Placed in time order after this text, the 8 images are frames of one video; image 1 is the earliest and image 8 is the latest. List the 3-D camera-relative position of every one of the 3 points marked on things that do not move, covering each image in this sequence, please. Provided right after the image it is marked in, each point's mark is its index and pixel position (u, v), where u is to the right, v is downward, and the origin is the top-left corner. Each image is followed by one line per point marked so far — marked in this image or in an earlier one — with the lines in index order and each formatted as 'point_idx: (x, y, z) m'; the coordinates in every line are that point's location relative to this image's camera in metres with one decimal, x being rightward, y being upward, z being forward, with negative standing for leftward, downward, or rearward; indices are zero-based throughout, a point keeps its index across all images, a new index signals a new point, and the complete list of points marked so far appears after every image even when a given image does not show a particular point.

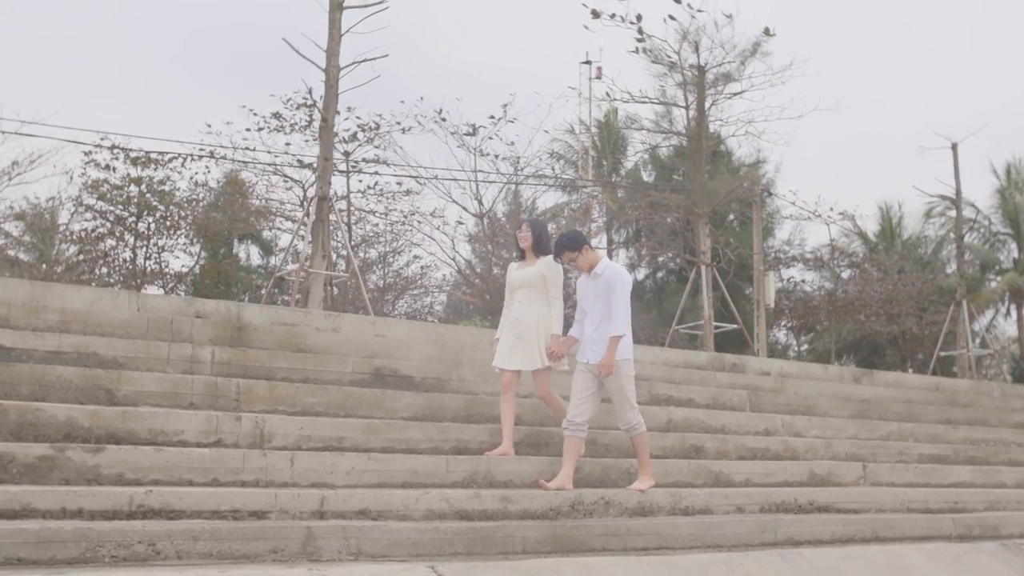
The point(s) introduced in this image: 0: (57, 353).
0: (-2.5, -0.4, +6.3) m
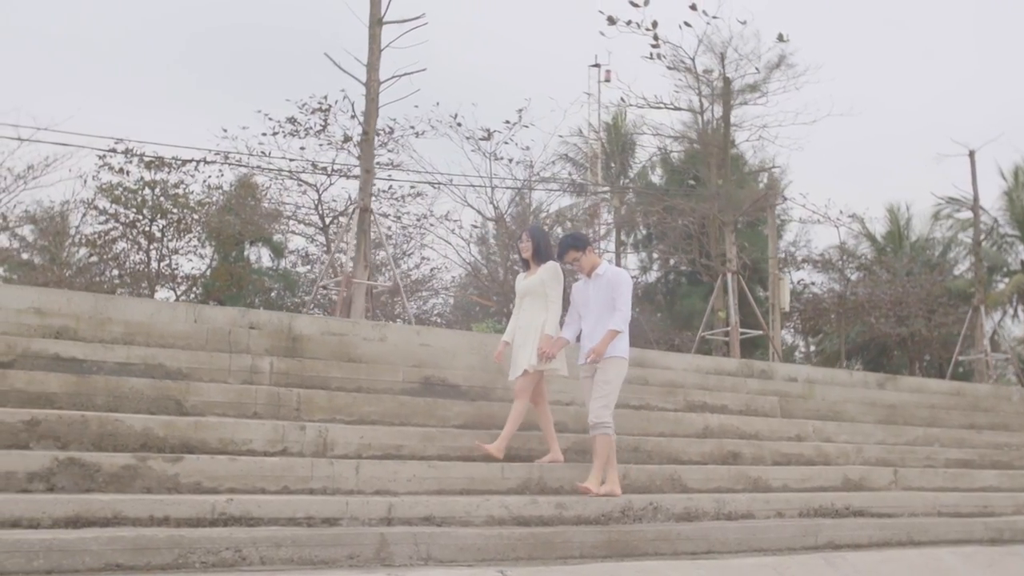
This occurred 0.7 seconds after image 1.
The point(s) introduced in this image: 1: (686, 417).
0: (-2.2, -0.4, +6.5) m
1: (+1.3, -1.0, +8.5) m
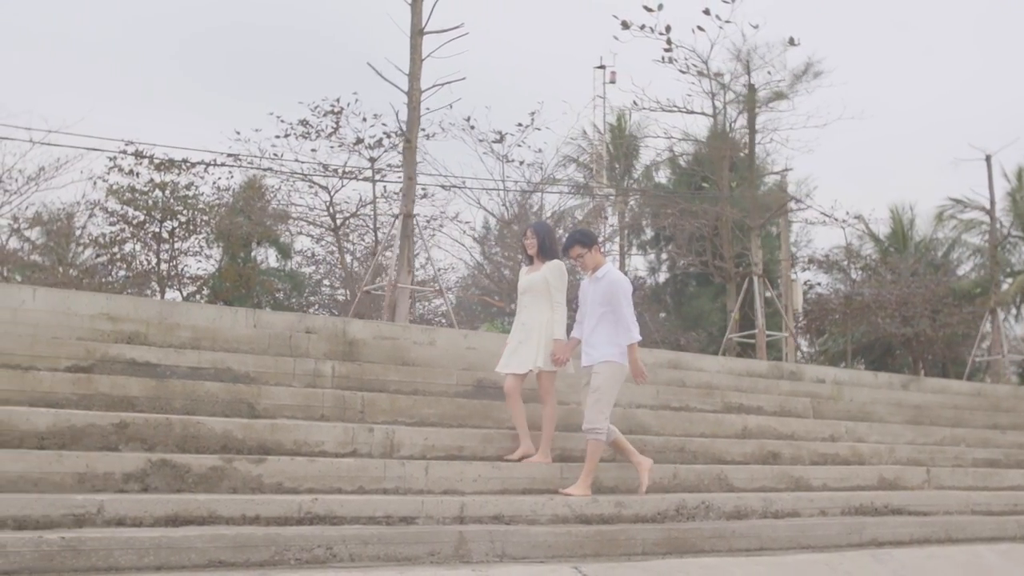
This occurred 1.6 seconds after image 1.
0: (-1.9, -0.5, +6.8) m
1: (+1.7, -1.0, +8.8) m
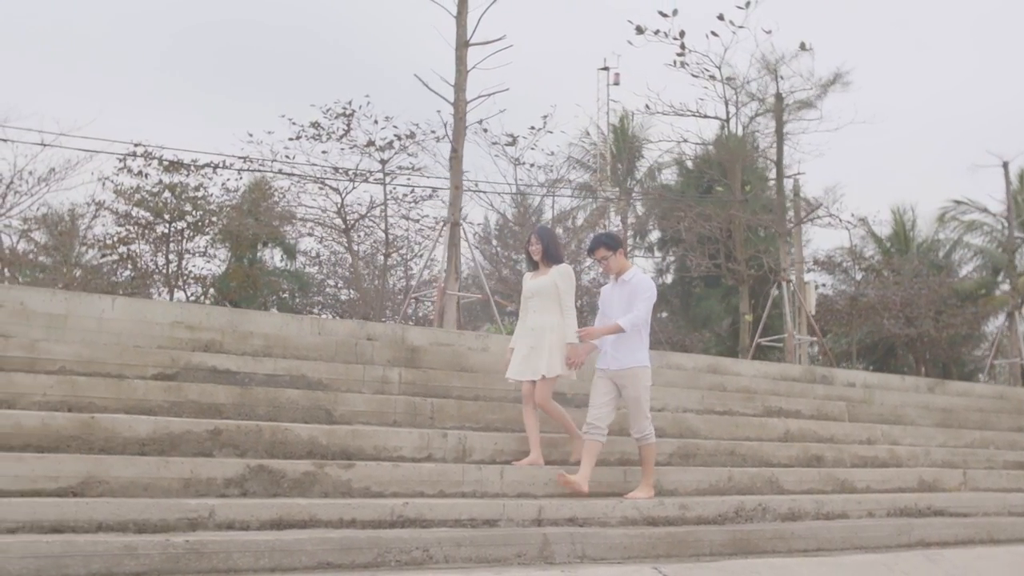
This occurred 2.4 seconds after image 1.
0: (-1.5, -0.5, +7.0) m
1: (+2.0, -1.1, +9.0) m
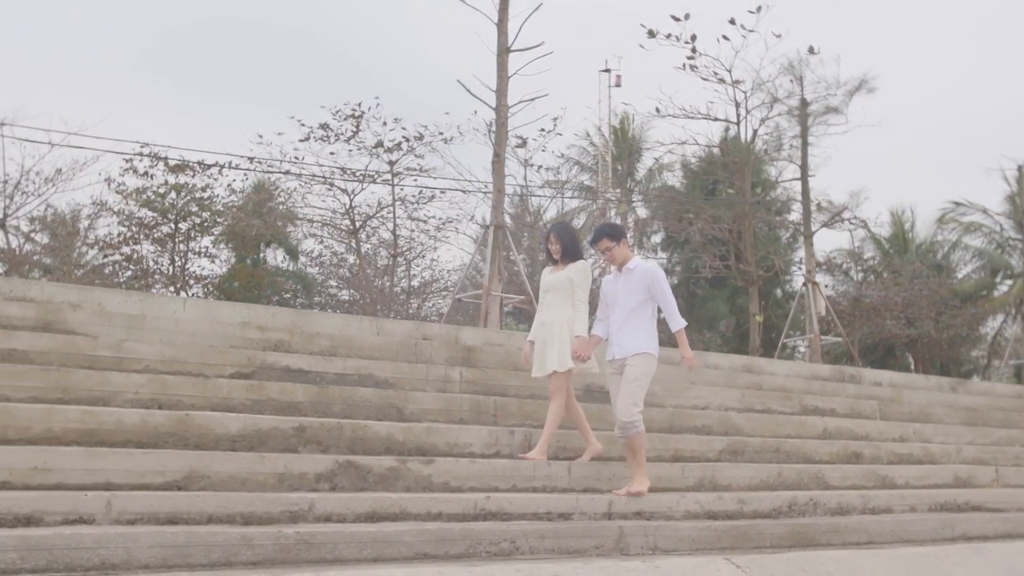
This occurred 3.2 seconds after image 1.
0: (-1.1, -0.6, +7.2) m
1: (+2.4, -1.1, +9.3) m
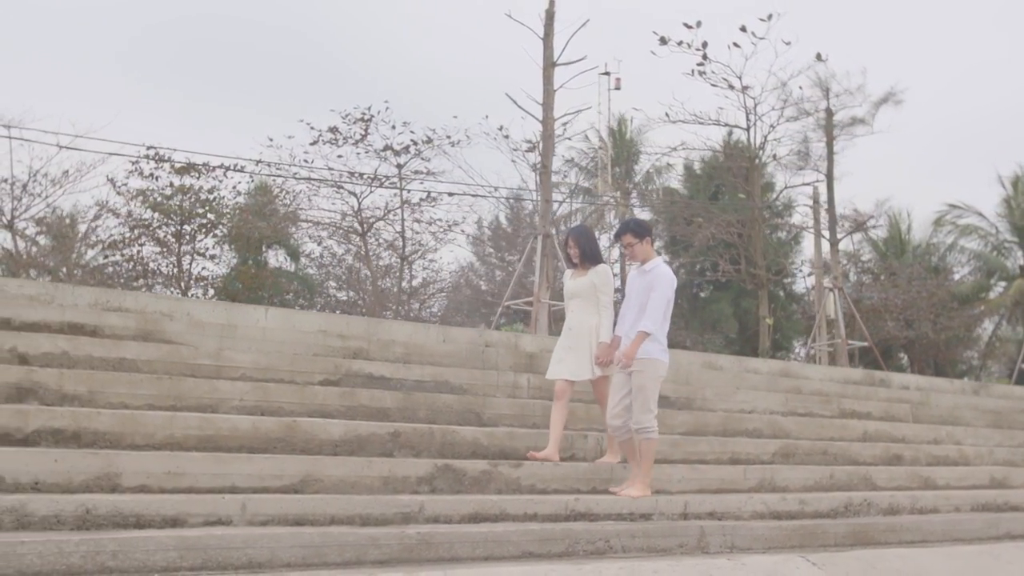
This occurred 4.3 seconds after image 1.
0: (-0.6, -0.6, +7.5) m
1: (+2.9, -1.2, +9.6) m
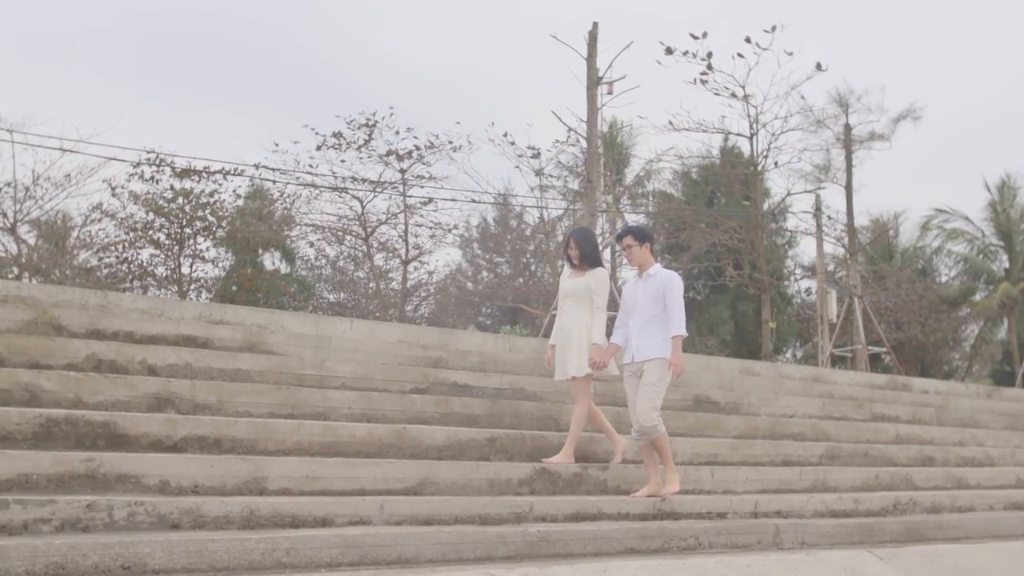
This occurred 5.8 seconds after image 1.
0: (-0.1, -0.7, +8.0) m
1: (+3.3, -1.3, +10.2) m
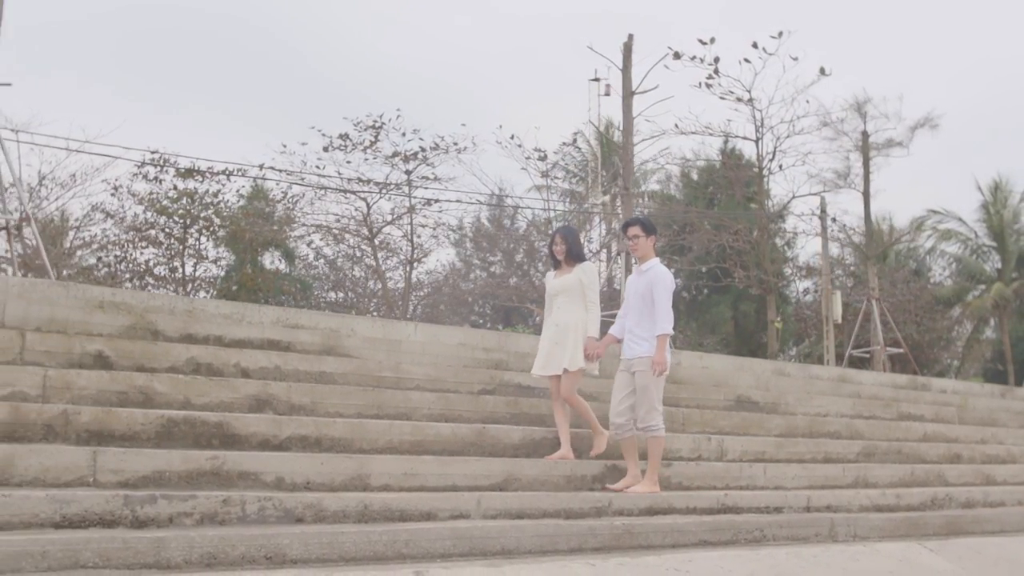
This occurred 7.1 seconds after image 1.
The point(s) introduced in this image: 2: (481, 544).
0: (+0.4, -0.8, +8.4) m
1: (+3.7, -1.3, +10.6) m
2: (-0.2, -1.2, +5.5) m
